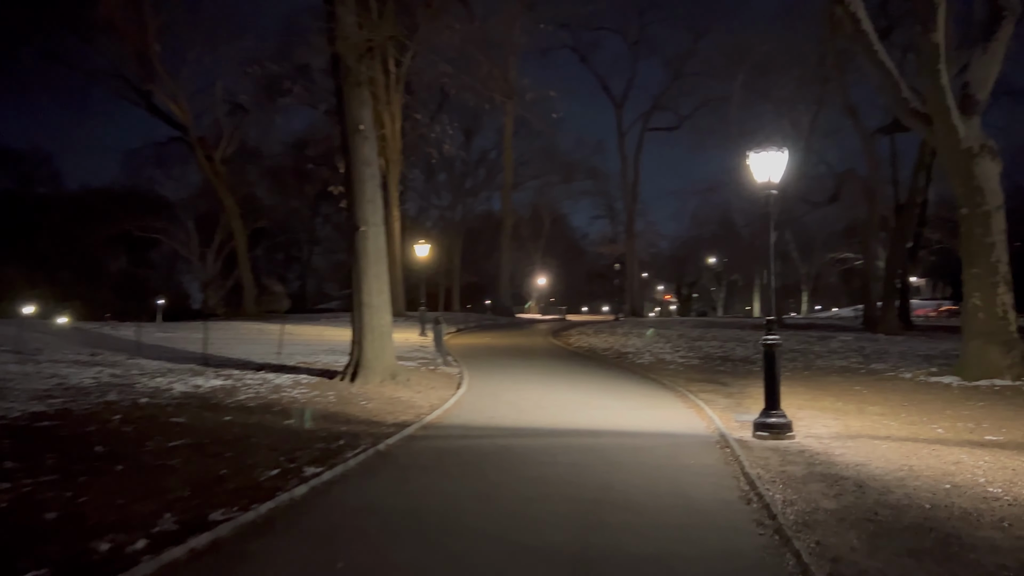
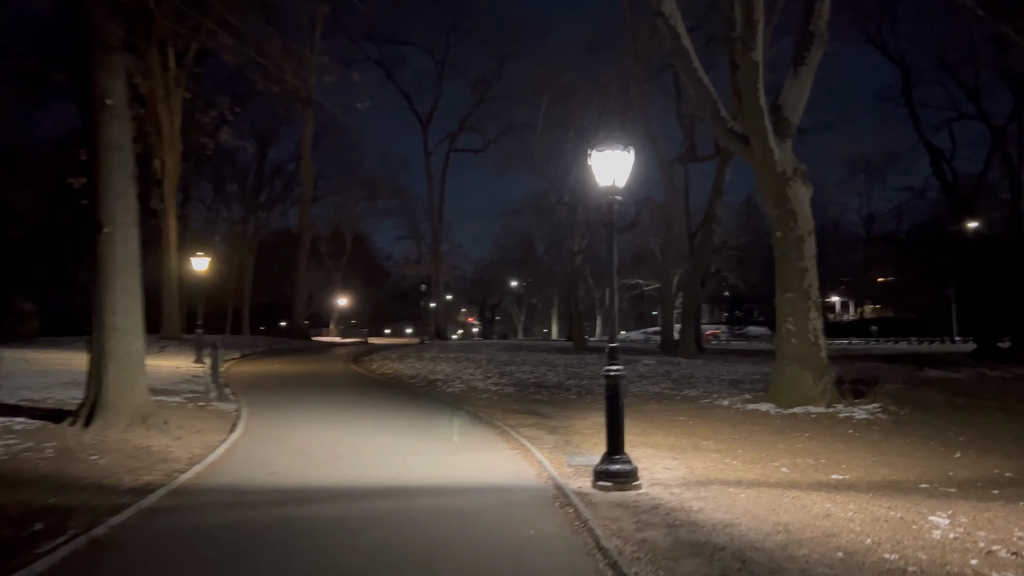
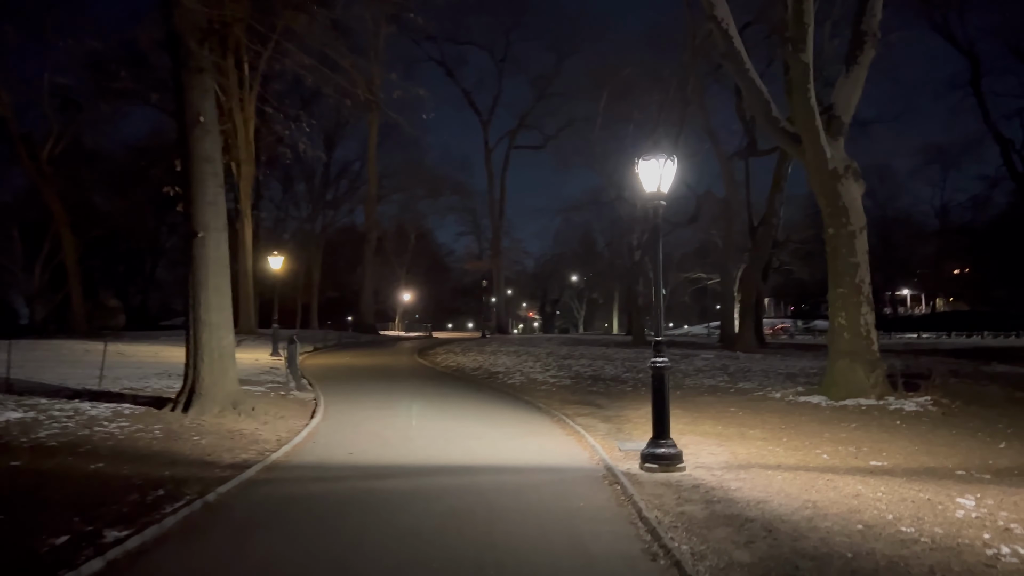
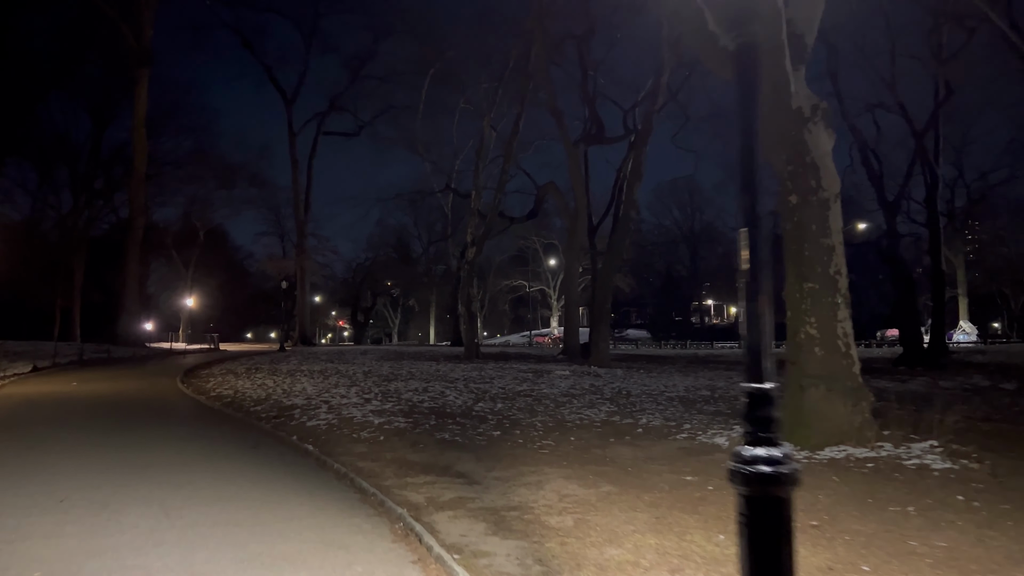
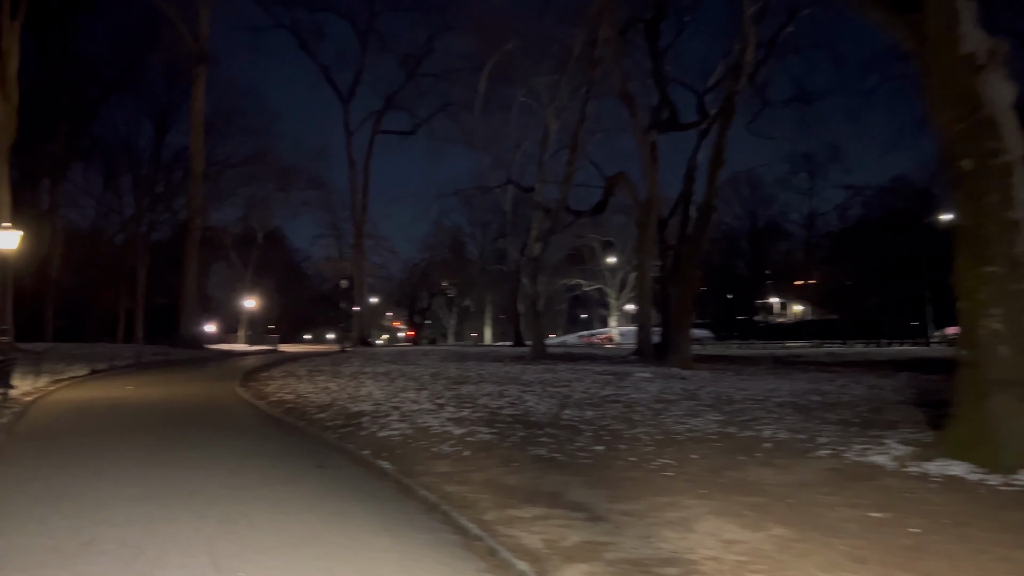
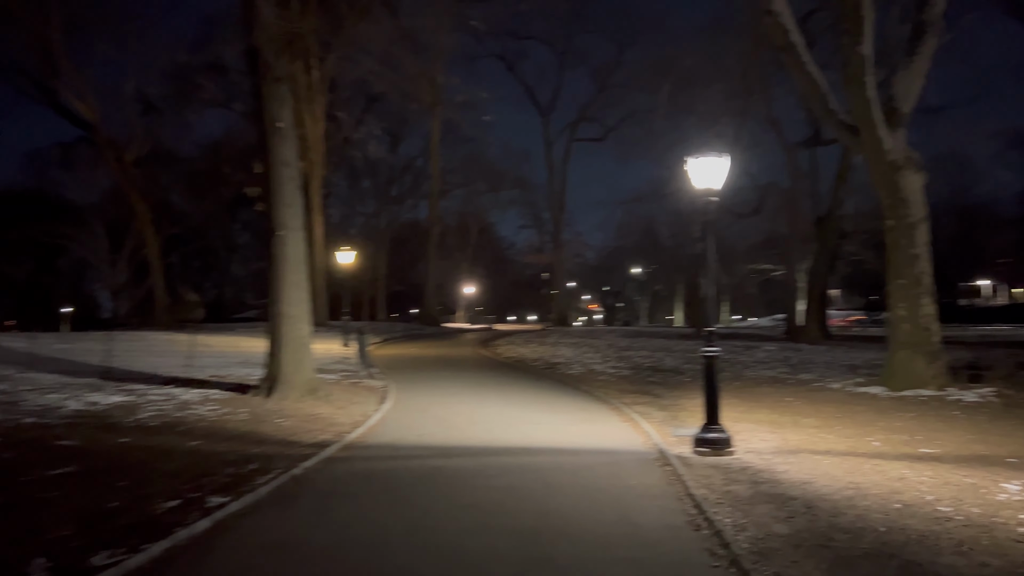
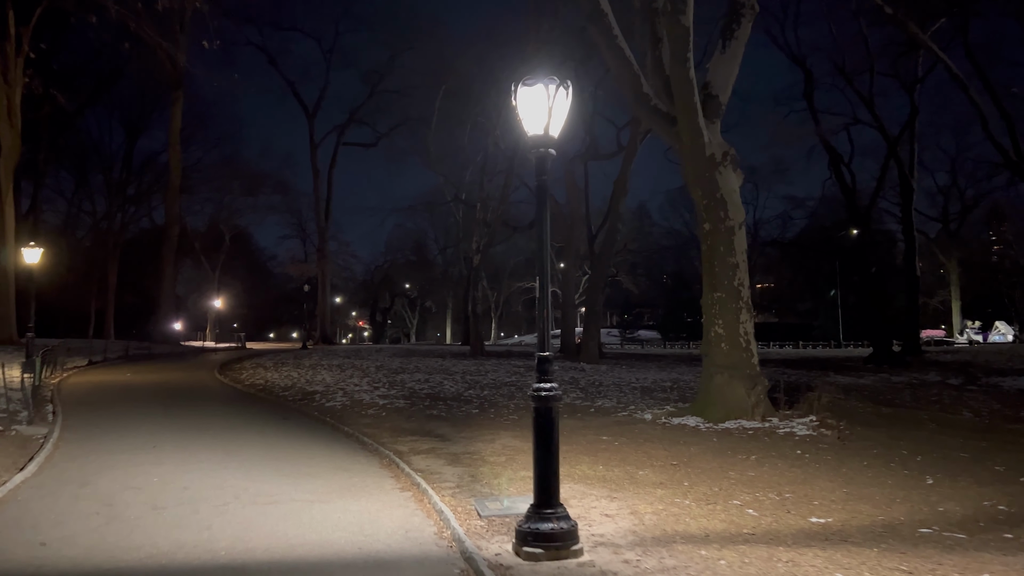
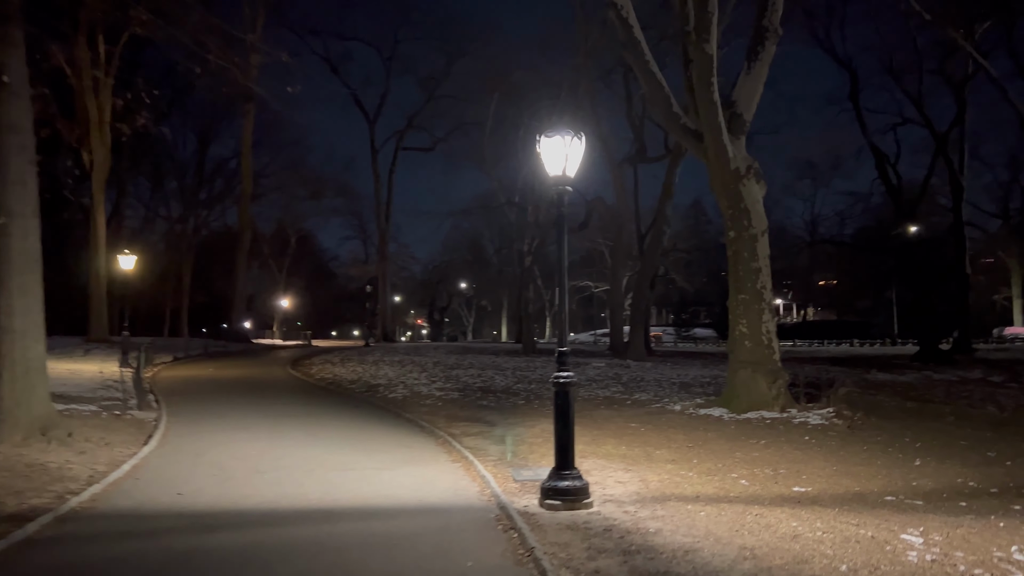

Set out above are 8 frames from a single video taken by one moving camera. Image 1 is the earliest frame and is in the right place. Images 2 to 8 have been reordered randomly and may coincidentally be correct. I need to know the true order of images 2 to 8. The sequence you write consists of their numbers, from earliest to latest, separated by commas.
6, 3, 2, 8, 7, 4, 5
